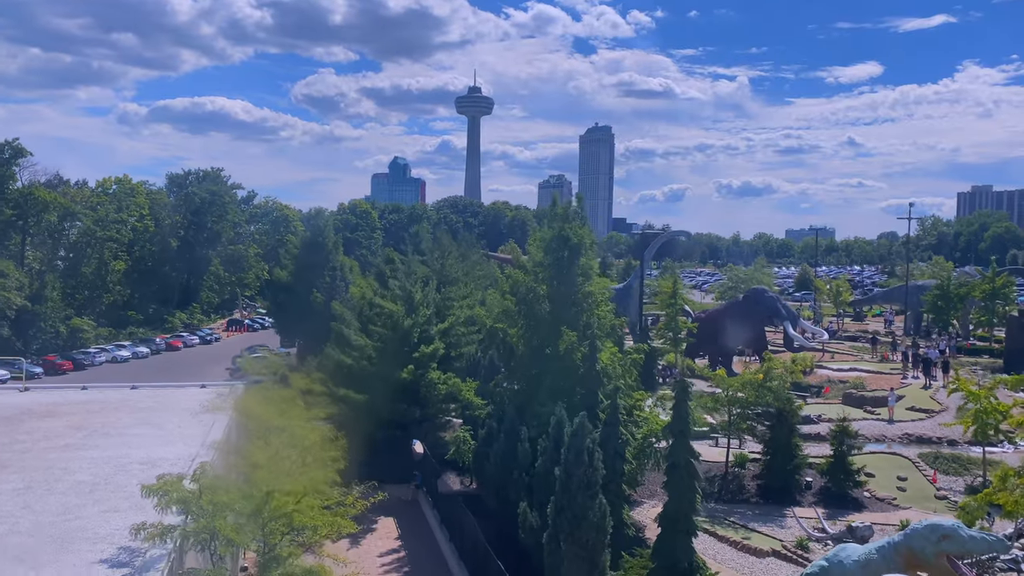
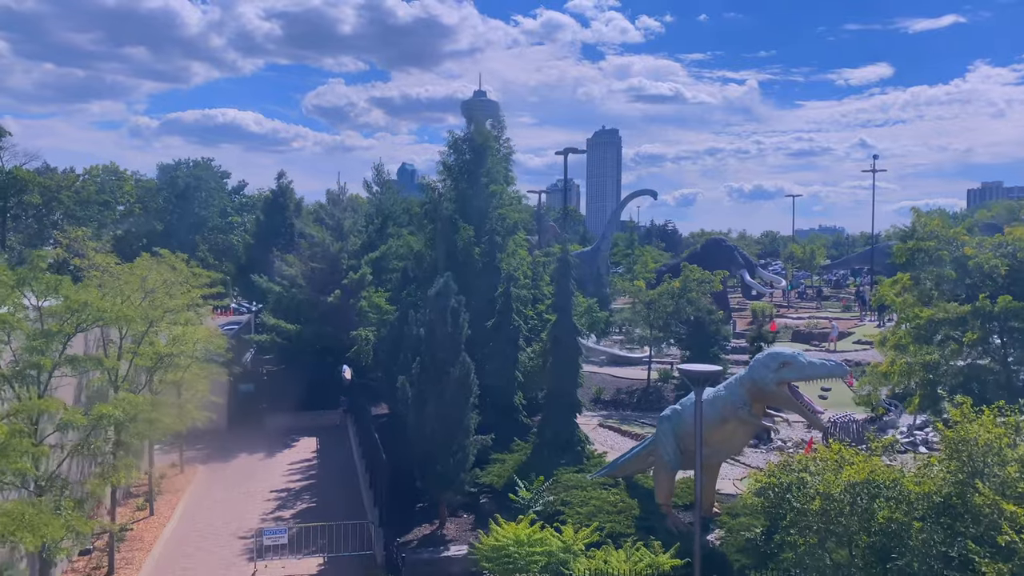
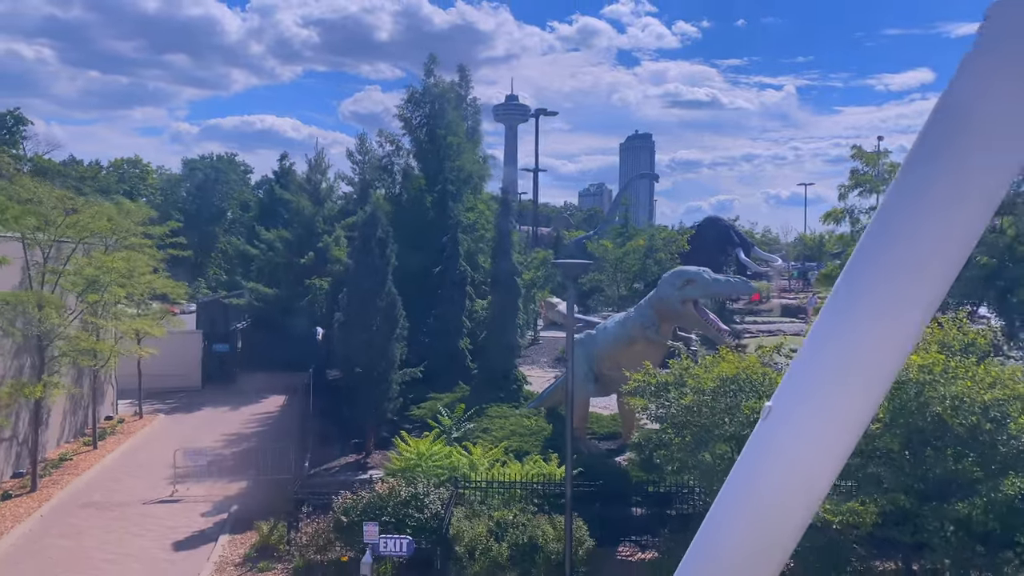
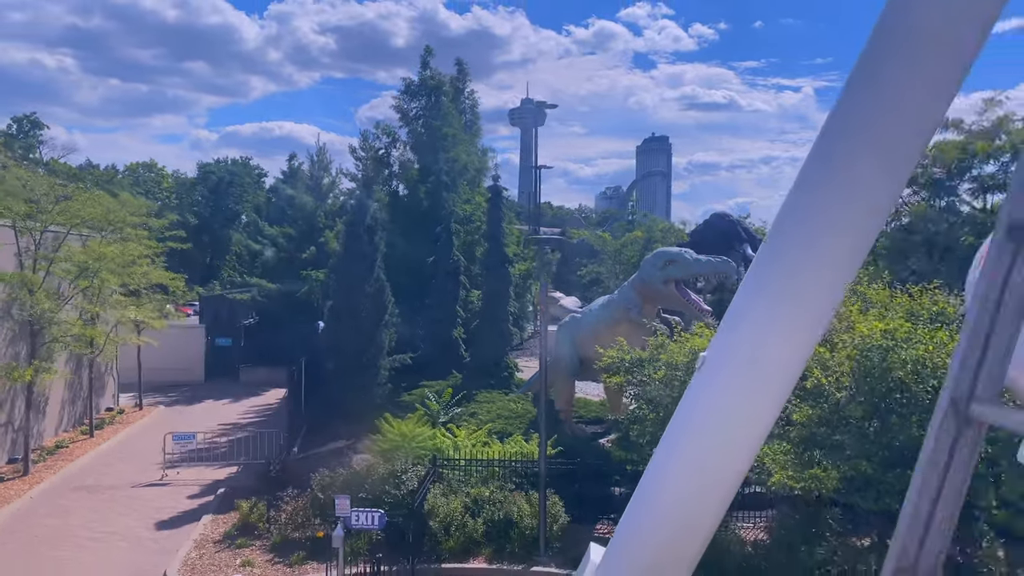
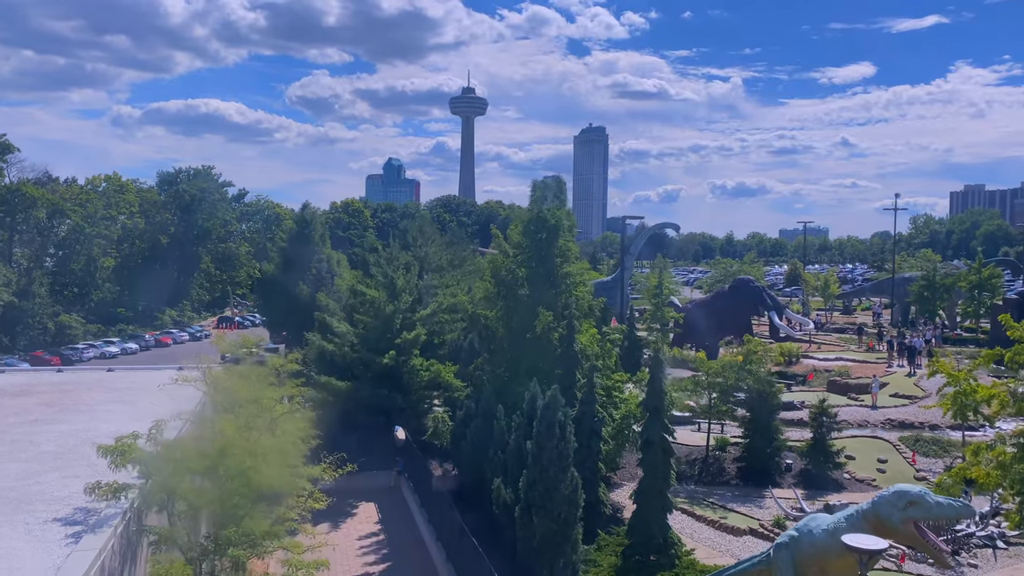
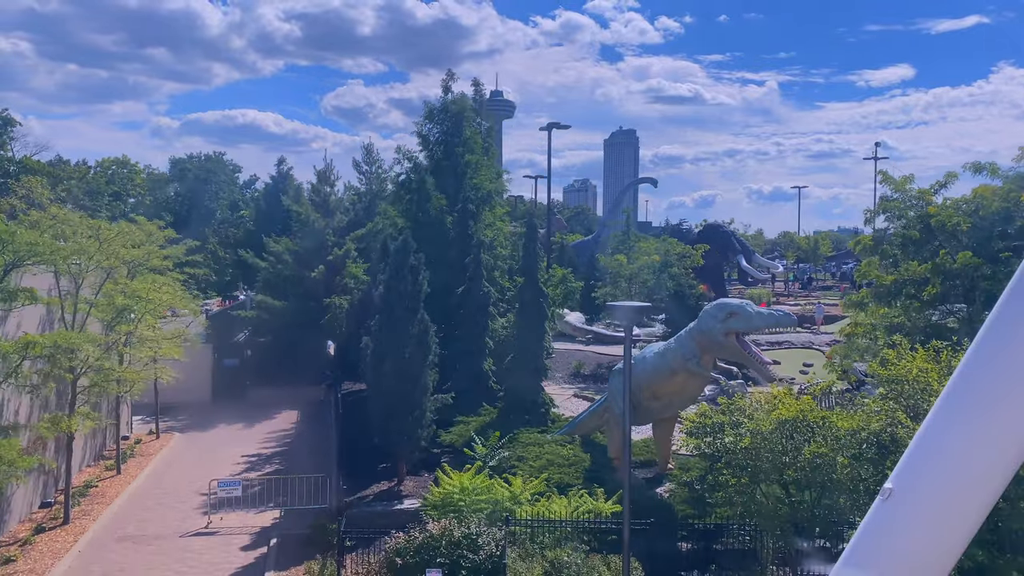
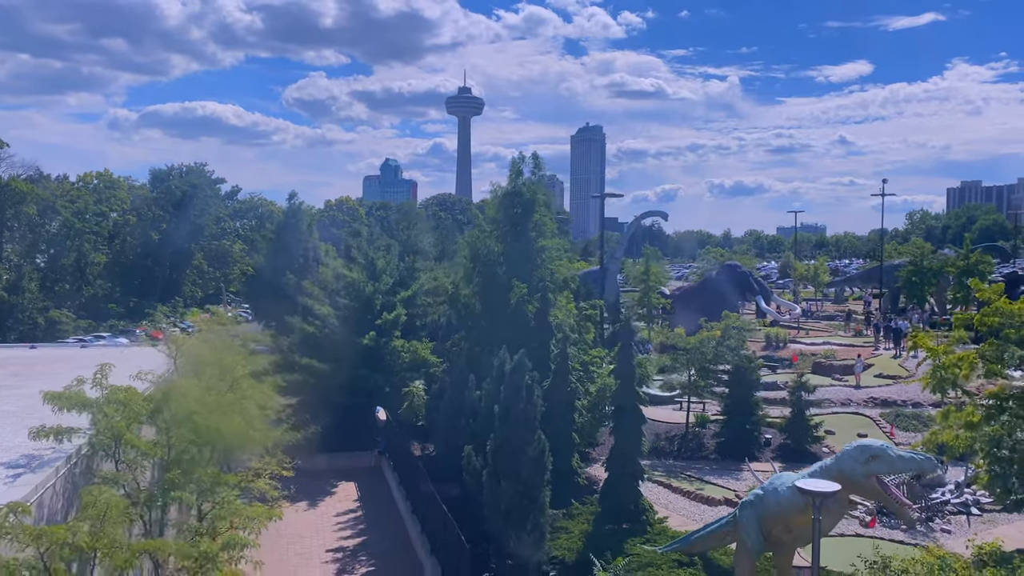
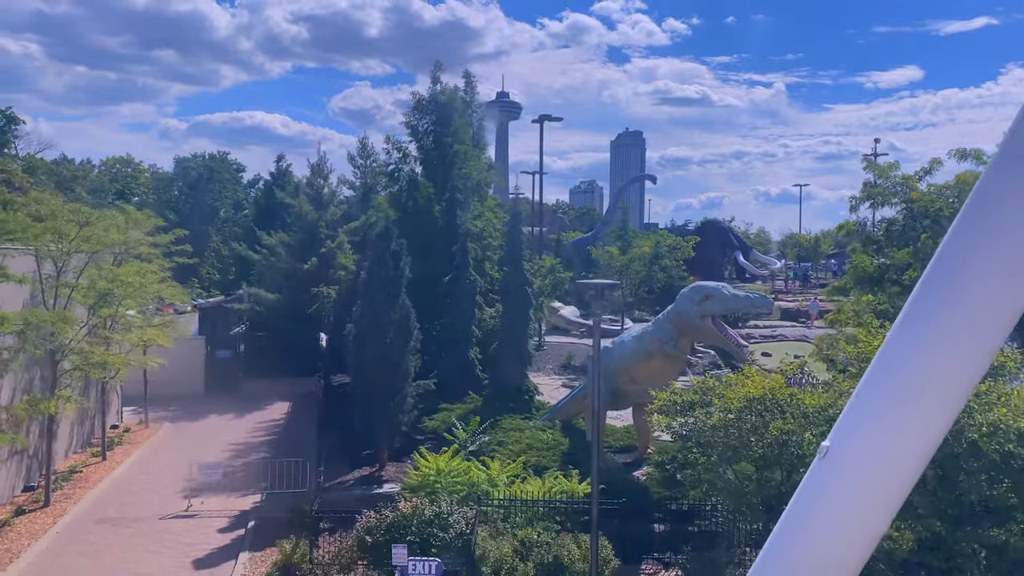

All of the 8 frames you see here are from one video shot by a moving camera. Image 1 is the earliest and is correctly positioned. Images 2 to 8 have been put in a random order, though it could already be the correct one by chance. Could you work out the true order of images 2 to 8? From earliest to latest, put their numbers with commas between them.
5, 7, 2, 6, 8, 3, 4
